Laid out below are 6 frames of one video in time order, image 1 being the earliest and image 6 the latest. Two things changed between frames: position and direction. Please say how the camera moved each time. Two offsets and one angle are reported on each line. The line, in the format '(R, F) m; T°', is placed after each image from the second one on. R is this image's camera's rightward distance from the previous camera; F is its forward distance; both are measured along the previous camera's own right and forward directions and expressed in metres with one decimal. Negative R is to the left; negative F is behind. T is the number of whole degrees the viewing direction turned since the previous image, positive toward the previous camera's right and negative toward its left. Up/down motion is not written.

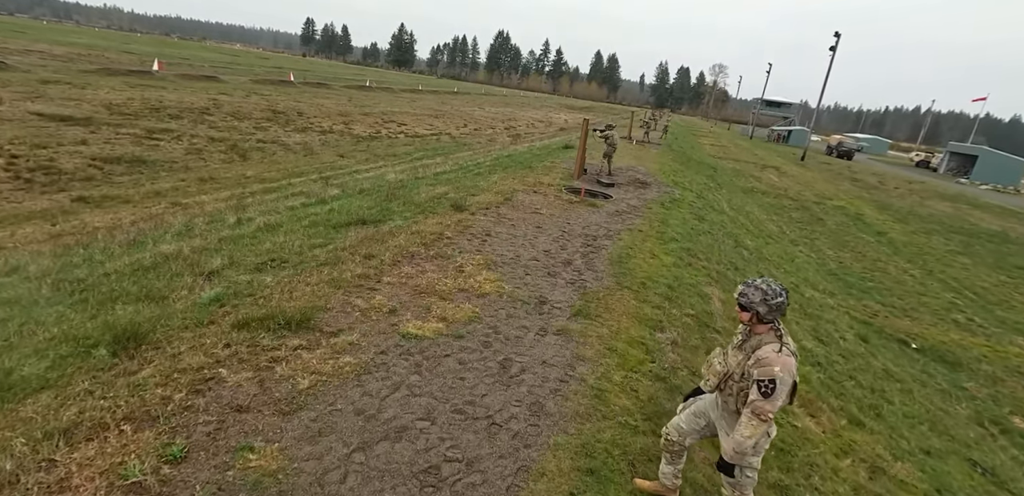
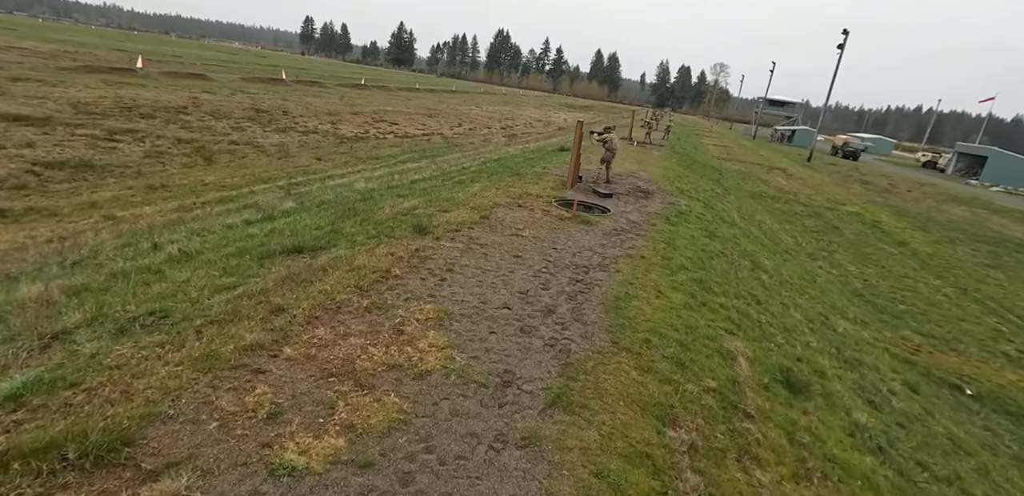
(+0.4, +1.6) m; 0°
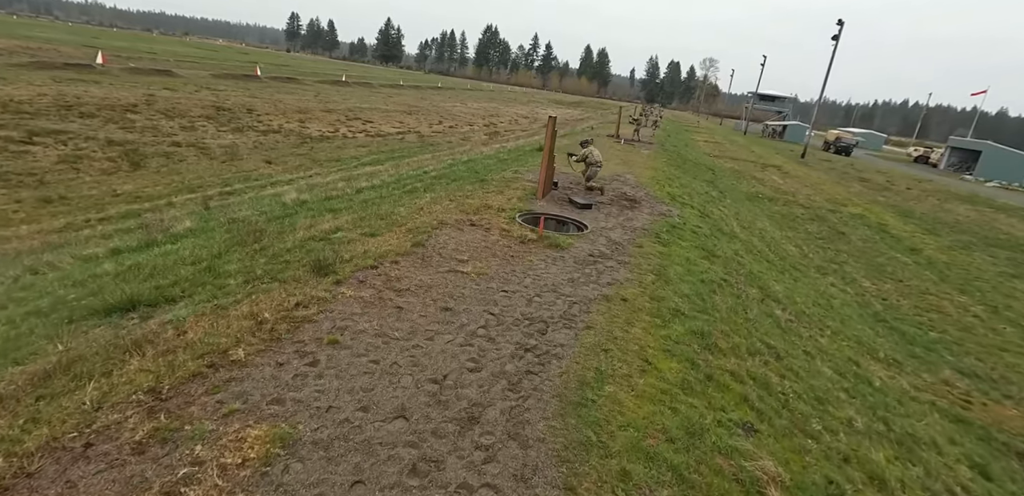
(+0.6, +2.0) m; +1°
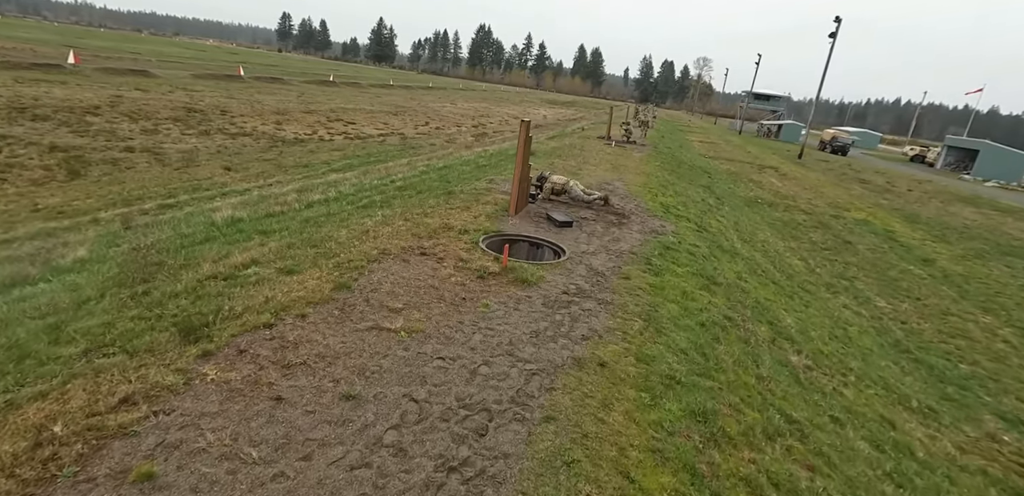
(+0.5, +1.4) m; +1°
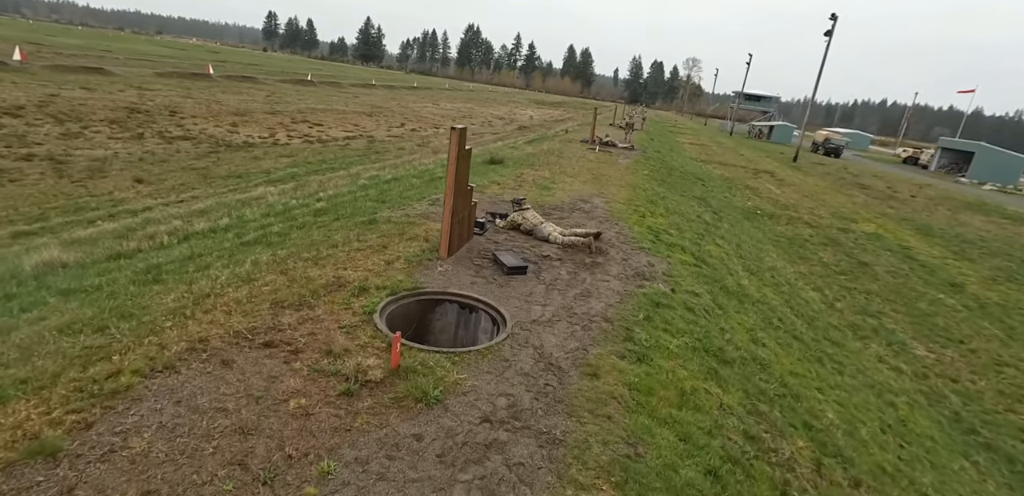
(+0.7, +2.4) m; +1°
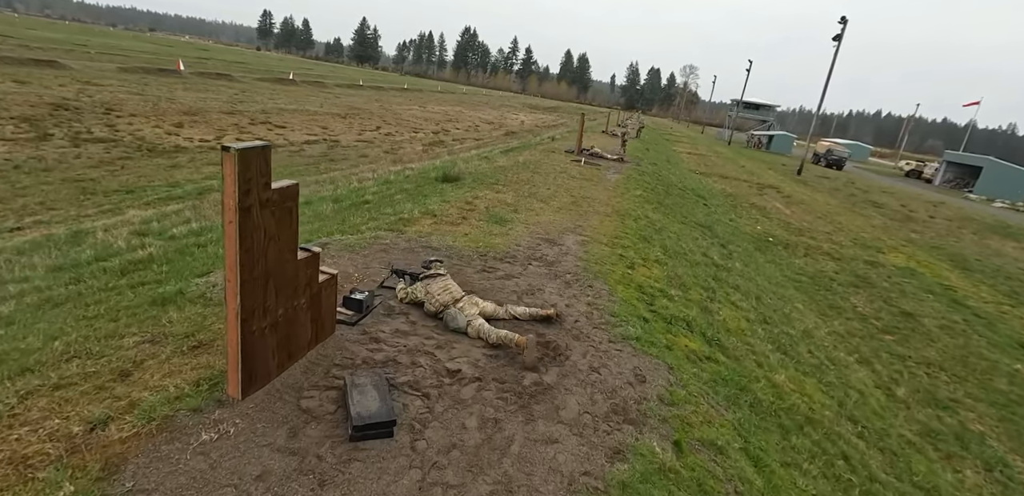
(+0.9, +3.1) m; +1°
